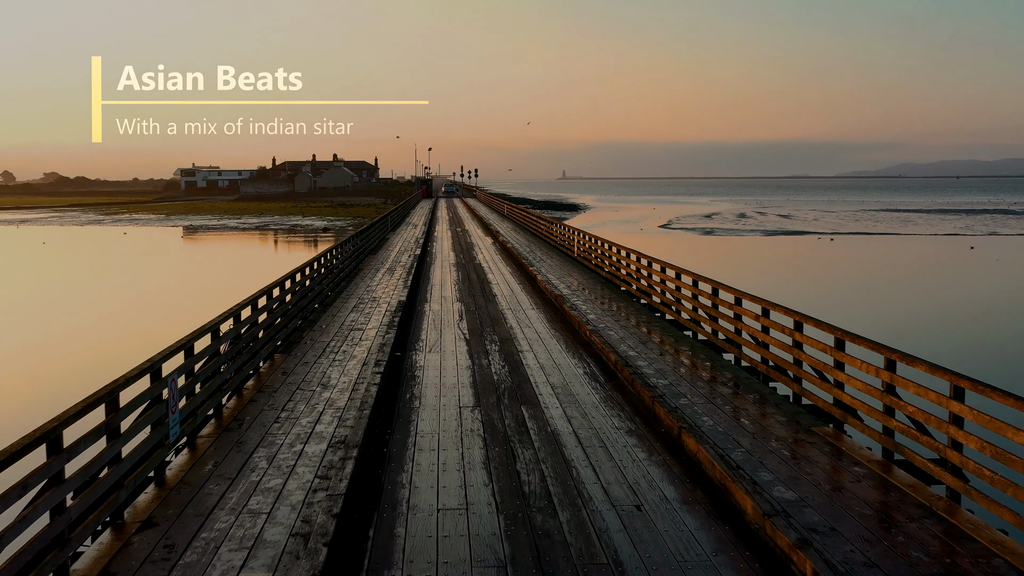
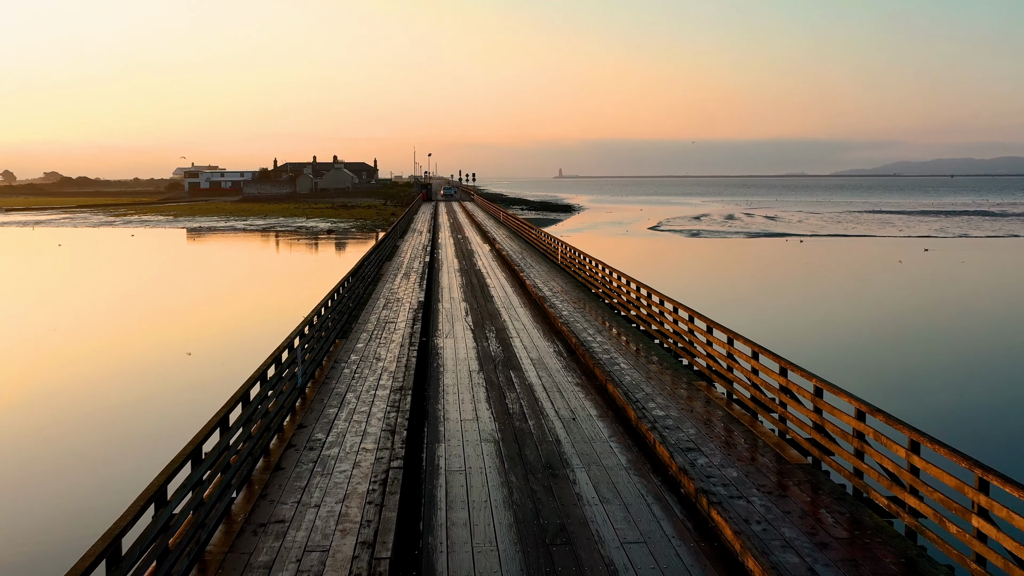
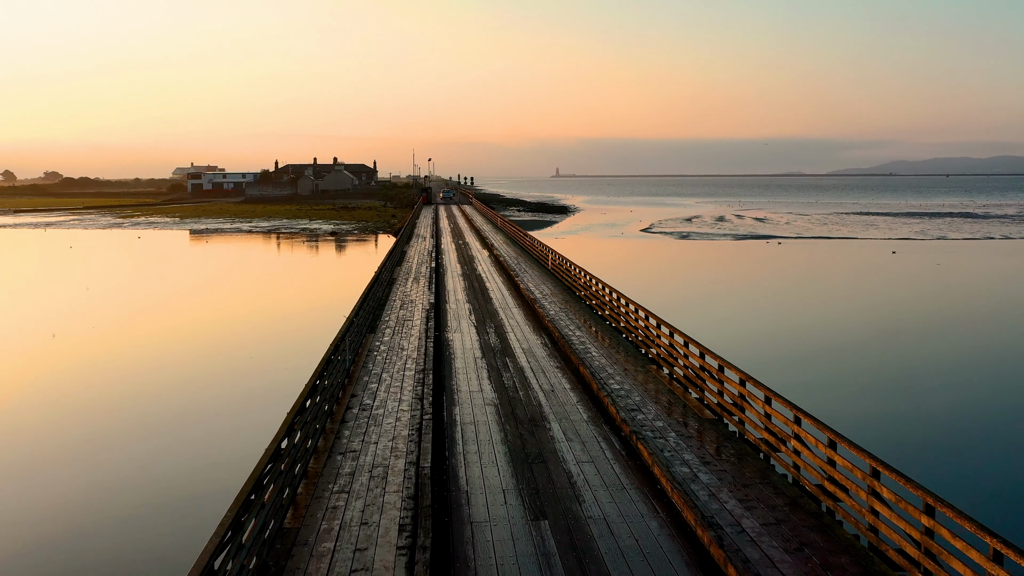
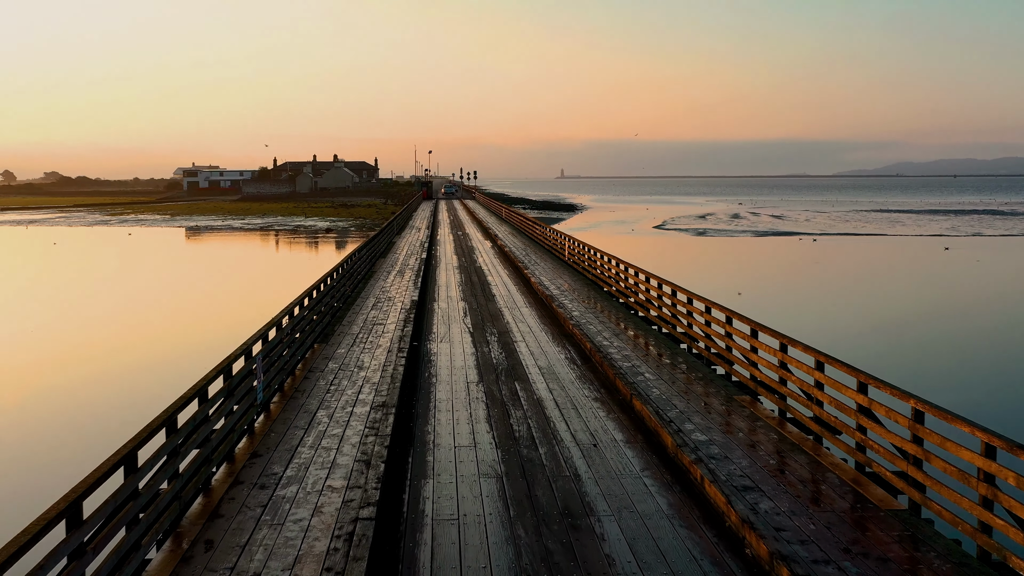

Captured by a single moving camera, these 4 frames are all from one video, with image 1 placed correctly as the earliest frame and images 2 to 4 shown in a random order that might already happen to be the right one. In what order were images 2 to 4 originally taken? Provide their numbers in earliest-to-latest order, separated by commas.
4, 2, 3
